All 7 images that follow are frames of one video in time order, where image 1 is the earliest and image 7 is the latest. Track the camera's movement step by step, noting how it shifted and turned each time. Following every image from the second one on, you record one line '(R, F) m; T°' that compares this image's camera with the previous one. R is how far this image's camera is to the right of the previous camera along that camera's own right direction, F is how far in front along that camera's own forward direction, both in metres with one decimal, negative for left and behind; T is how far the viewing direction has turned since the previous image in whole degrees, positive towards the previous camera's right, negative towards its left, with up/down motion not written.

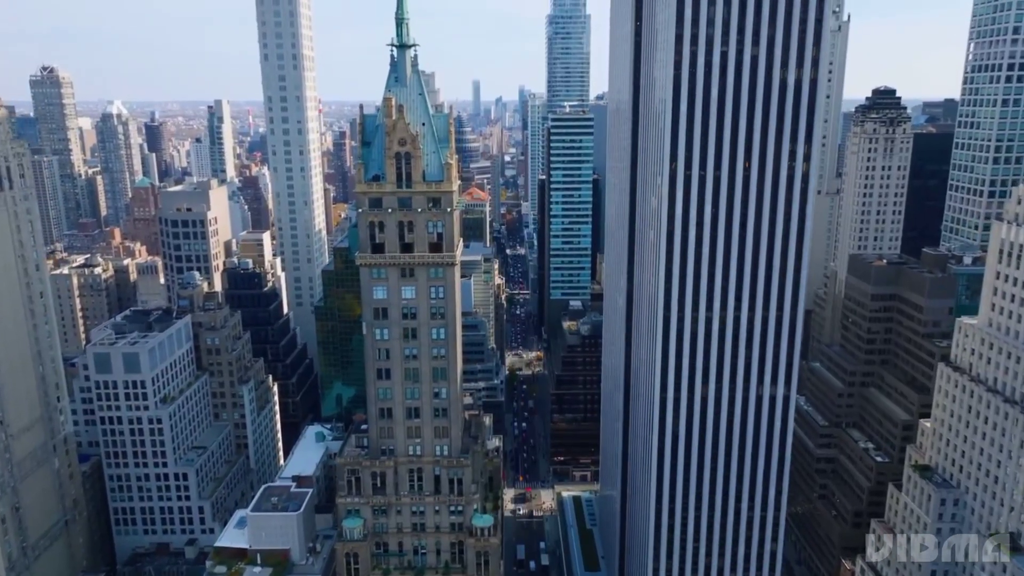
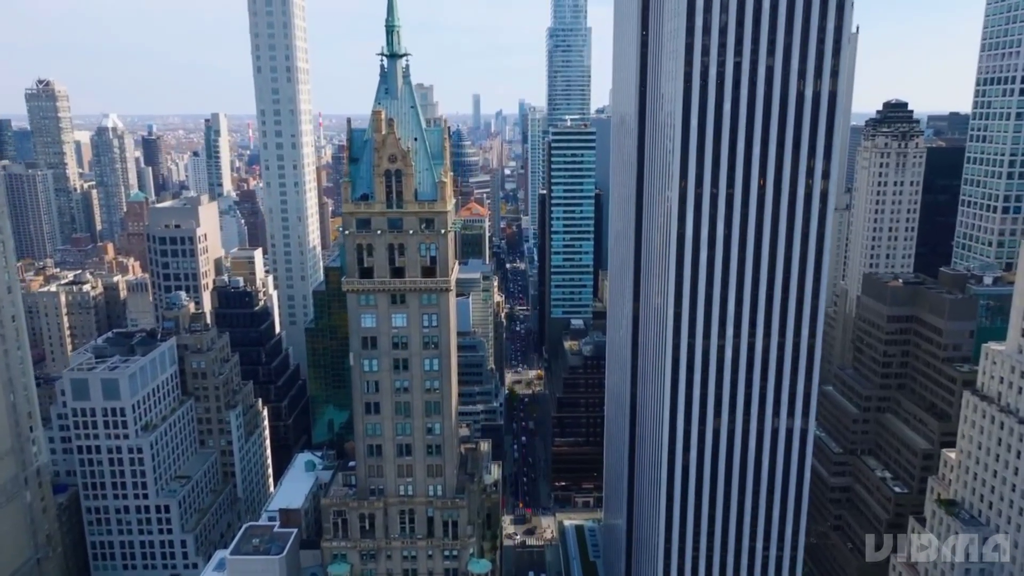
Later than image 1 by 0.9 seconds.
(+0.1, +6.0) m; 0°
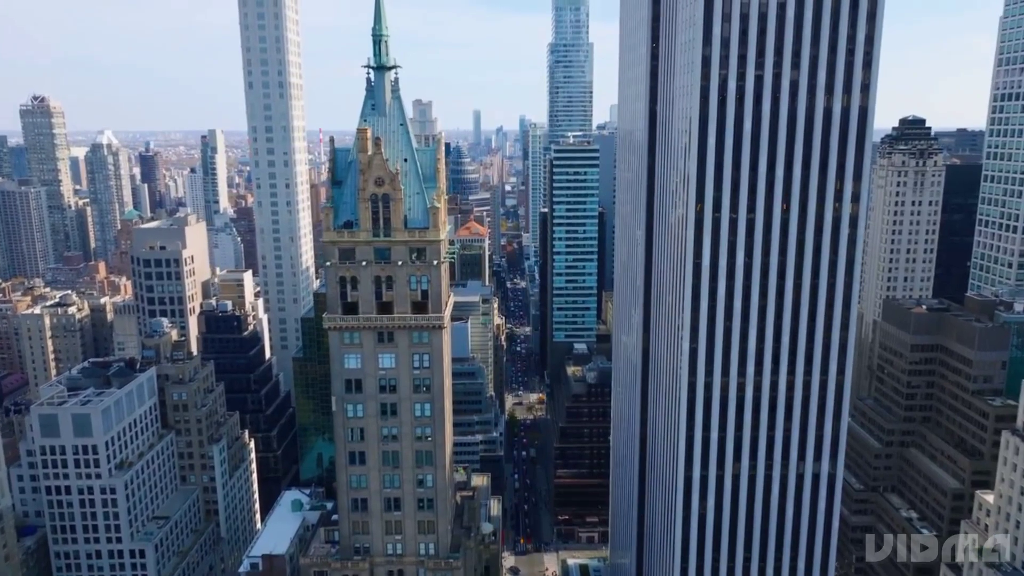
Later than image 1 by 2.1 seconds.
(0.0, +7.5) m; 0°
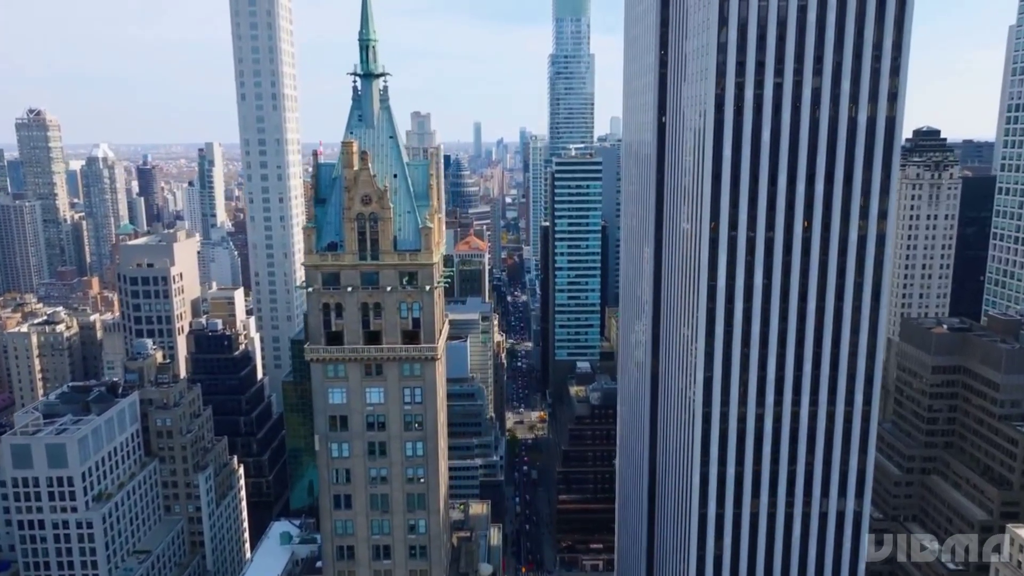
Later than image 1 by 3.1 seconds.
(+0.1, +5.8) m; 0°
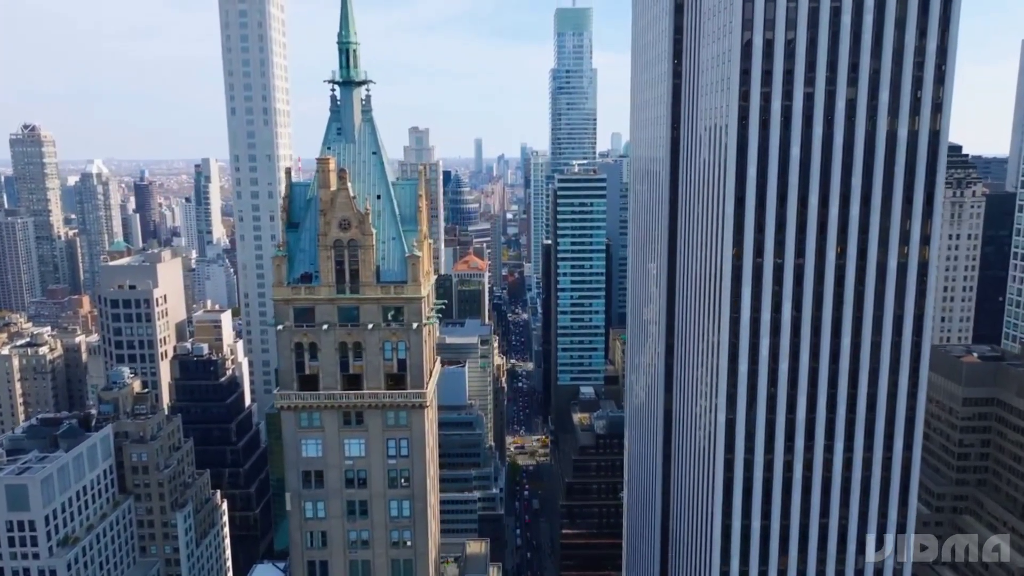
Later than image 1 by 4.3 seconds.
(+0.1, +7.6) m; 0°
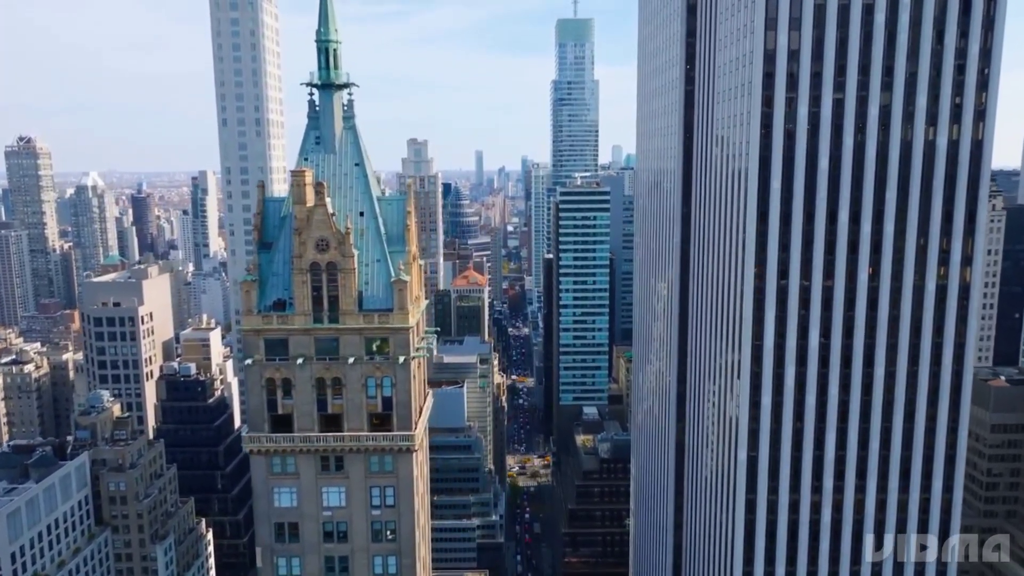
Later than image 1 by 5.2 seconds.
(+0.1, +6.0) m; 0°
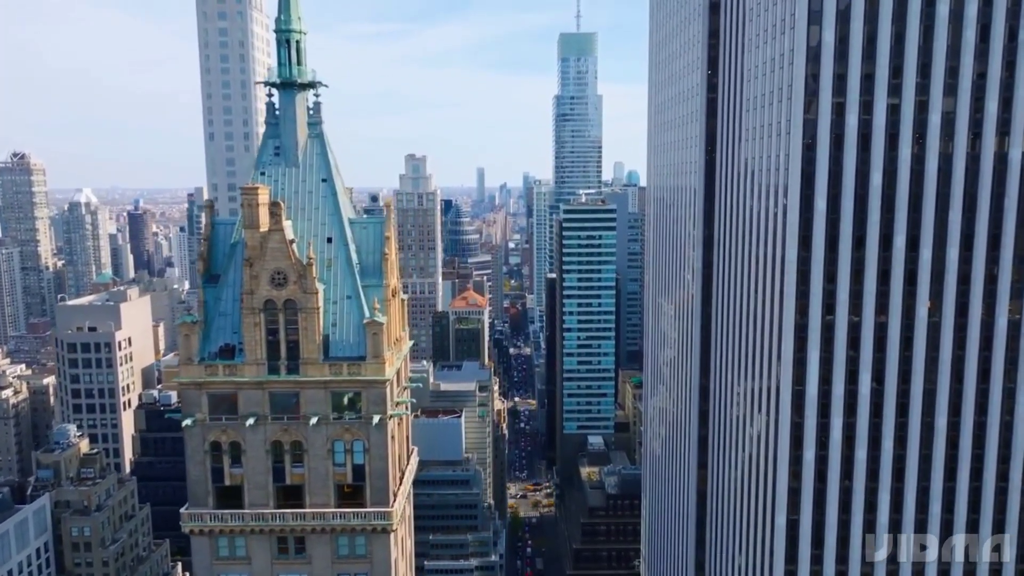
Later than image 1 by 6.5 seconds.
(+0.1, +8.5) m; 0°
